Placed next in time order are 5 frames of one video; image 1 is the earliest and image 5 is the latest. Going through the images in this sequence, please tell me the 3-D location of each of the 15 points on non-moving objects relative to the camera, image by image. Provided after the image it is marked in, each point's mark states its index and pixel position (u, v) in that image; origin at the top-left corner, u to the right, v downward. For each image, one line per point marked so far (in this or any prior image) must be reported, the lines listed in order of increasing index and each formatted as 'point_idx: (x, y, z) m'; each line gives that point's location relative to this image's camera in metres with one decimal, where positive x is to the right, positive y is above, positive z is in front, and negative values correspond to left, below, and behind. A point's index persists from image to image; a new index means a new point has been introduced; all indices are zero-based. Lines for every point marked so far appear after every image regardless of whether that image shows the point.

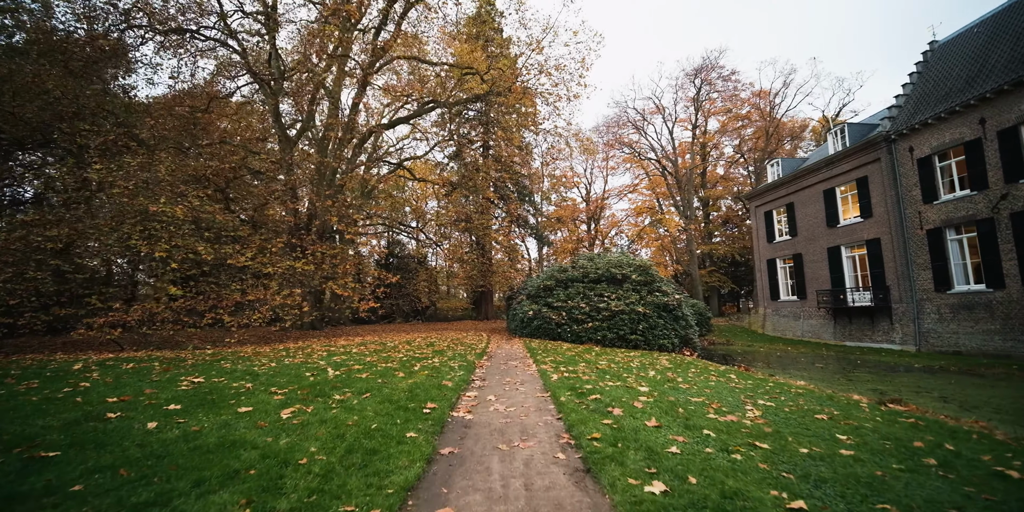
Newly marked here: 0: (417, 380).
0: (-1.4, -1.8, +5.9) m
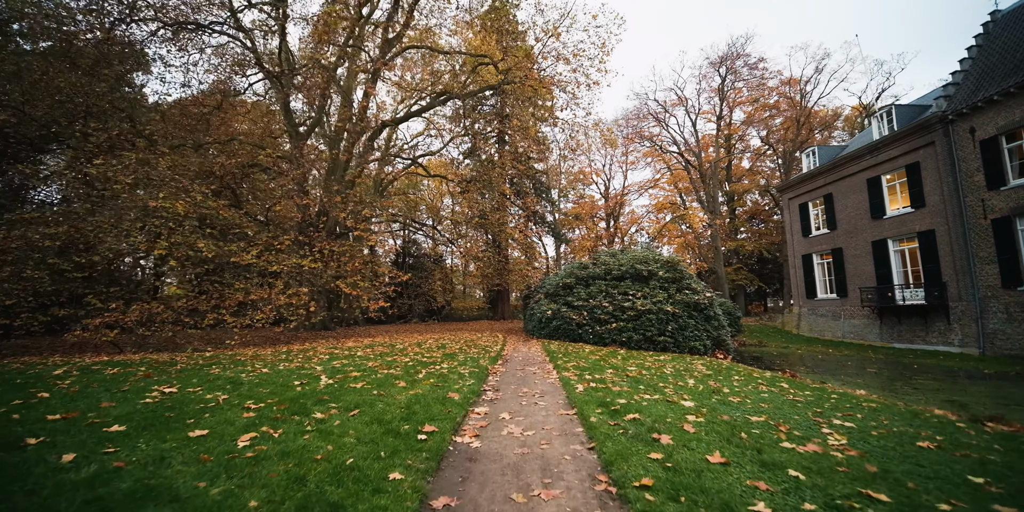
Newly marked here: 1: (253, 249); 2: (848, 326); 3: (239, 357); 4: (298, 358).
0: (-1.1, -1.7, +5.1) m
1: (-7.6, +0.2, +12.4) m
2: (+14.8, -3.1, +18.3) m
3: (-6.0, -2.2, +9.1) m
4: (-4.4, -2.1, +8.7) m
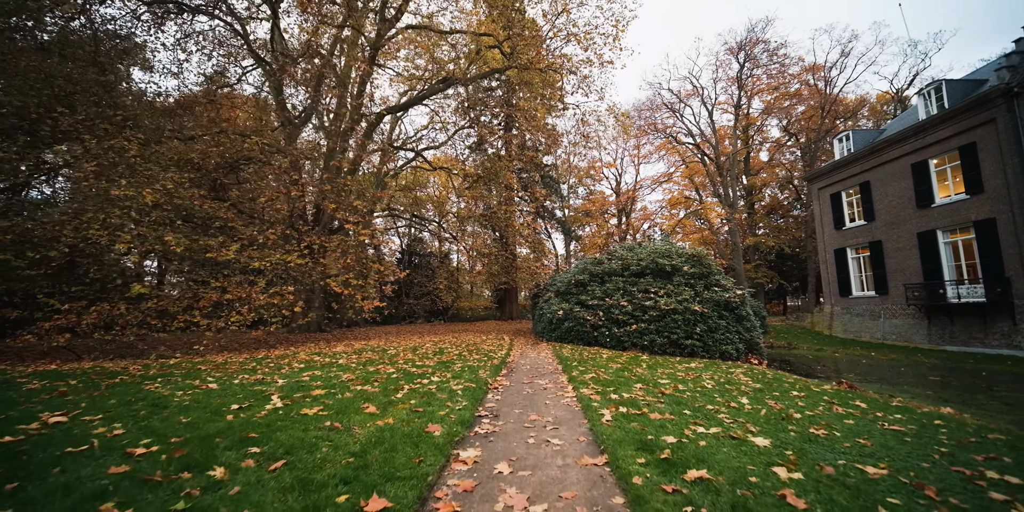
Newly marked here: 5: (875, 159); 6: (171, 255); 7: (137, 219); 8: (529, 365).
0: (-1.1, -1.5, +3.8) m
1: (-7.5, +0.3, +11.2) m
2: (+15.1, -2.8, +16.7) m
3: (-5.9, -2.1, +7.9) m
4: (-4.3, -2.0, +7.4) m
5: (+15.2, +4.1, +17.5) m
6: (-8.6, +0.1, +10.5) m
7: (-9.0, +0.9, +10.1) m
8: (+0.3, -2.1, +8.1) m
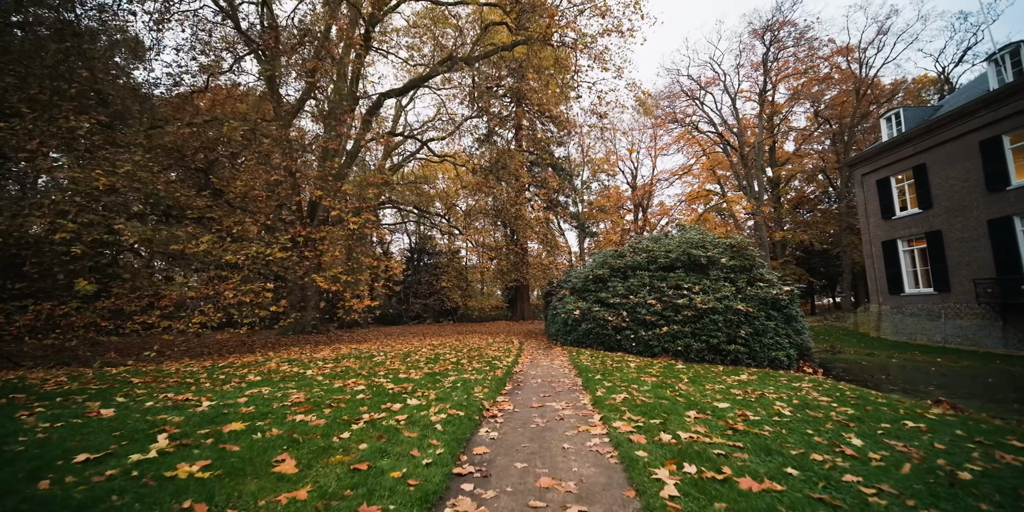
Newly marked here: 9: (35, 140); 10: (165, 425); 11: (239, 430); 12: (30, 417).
0: (-1.1, -1.3, +2.2) m
1: (-7.3, +0.5, +9.8) m
2: (+15.5, -2.5, +14.6) m
3: (-5.7, -1.9, +6.5) m
4: (-4.2, -1.8, +6.0) m
5: (+15.6, +4.4, +15.4) m
6: (-8.5, +0.2, +9.1) m
7: (-8.9, +1.1, +8.8) m
8: (+0.5, -1.9, +6.6) m
9: (-10.1, +2.5, +8.9) m
10: (-2.9, -1.4, +3.6) m
11: (-2.2, -1.4, +3.4) m
12: (-4.5, -1.5, +4.0) m
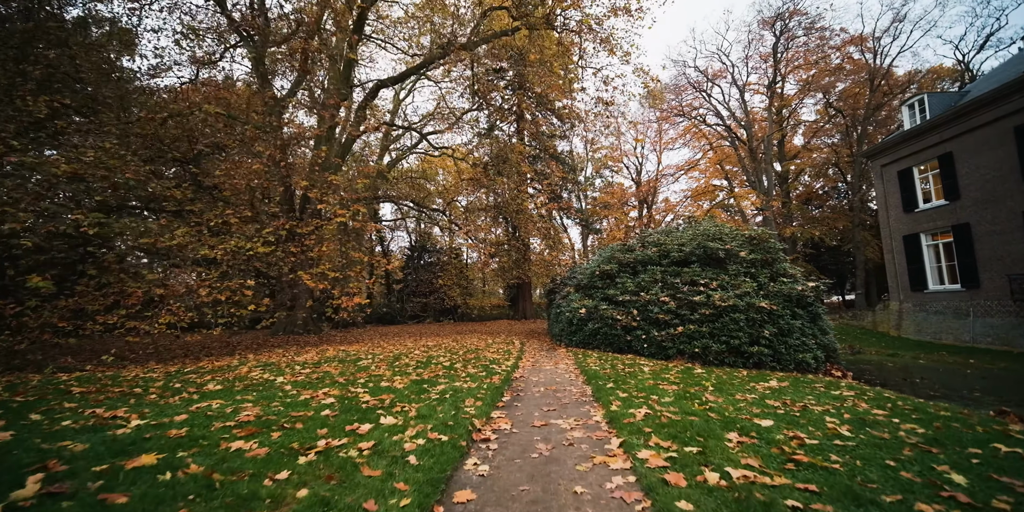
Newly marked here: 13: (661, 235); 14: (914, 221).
0: (-1.2, -1.2, +1.4) m
1: (-7.3, +0.6, +9.0) m
2: (+15.5, -2.3, +13.7) m
3: (-5.8, -1.8, +5.7) m
4: (-4.3, -1.7, +5.2) m
5: (+15.6, +4.6, +14.5) m
6: (-8.5, +0.4, +8.4) m
7: (-8.9, +1.2, +8.0) m
8: (+0.4, -1.8, +5.7) m
9: (-10.1, +2.6, +8.1) m
10: (-2.9, -1.3, +2.8) m
11: (-2.2, -1.3, +2.6) m
12: (-4.6, -1.4, +3.2) m
13: (+4.0, +0.6, +11.3) m
14: (+15.8, +1.4, +16.4) m
